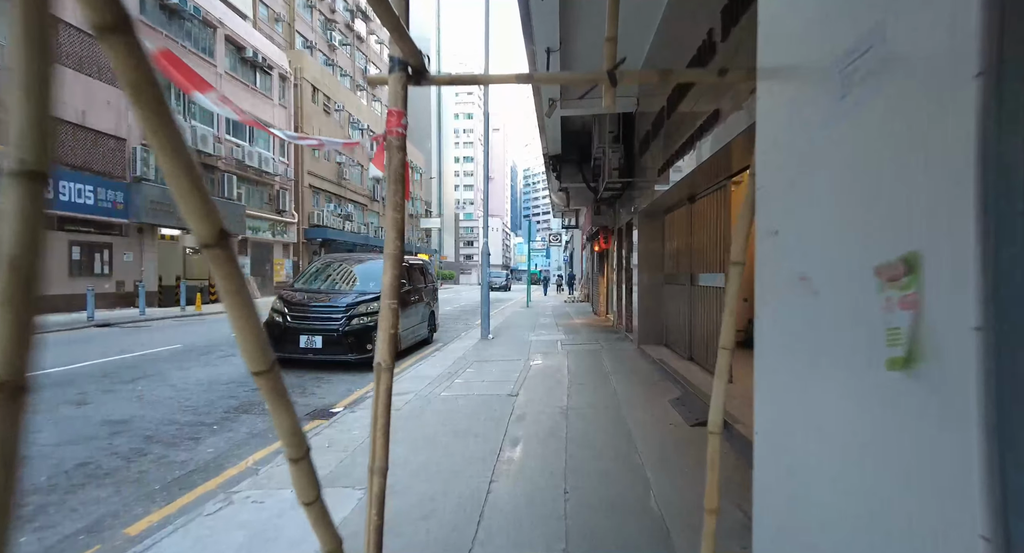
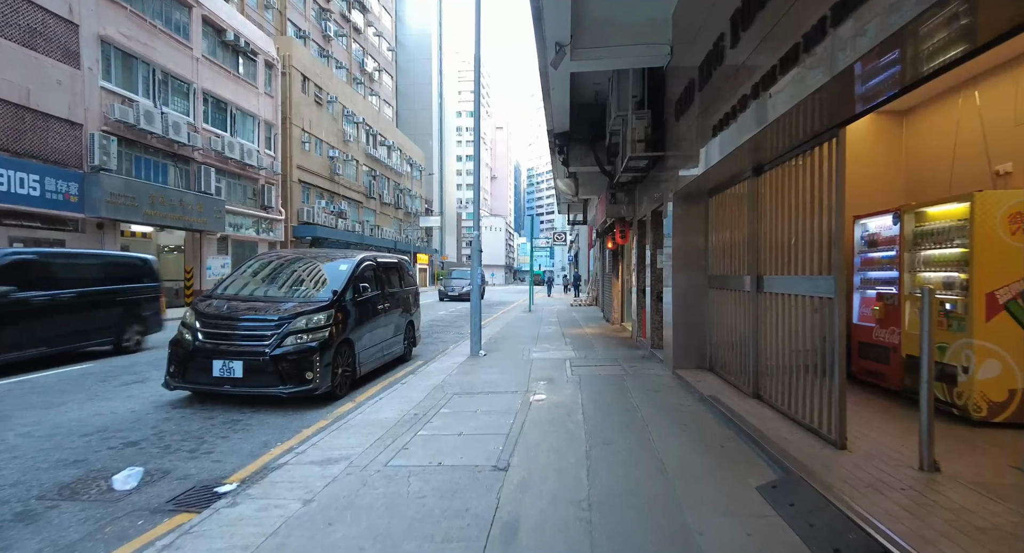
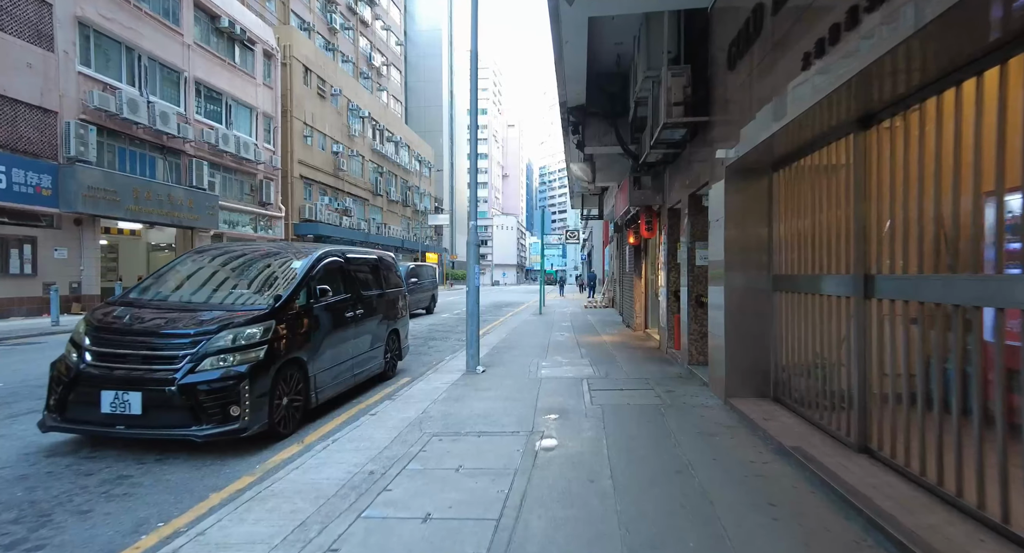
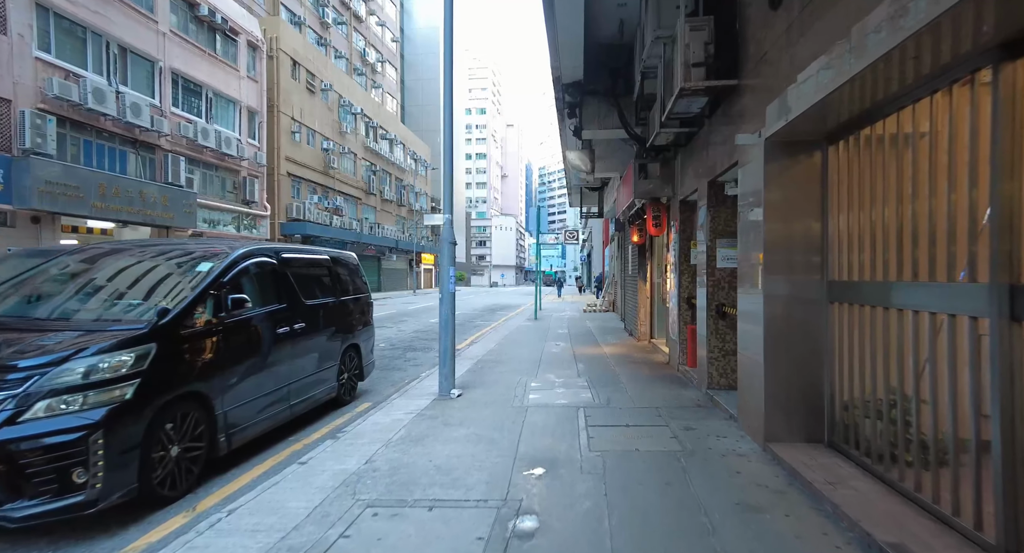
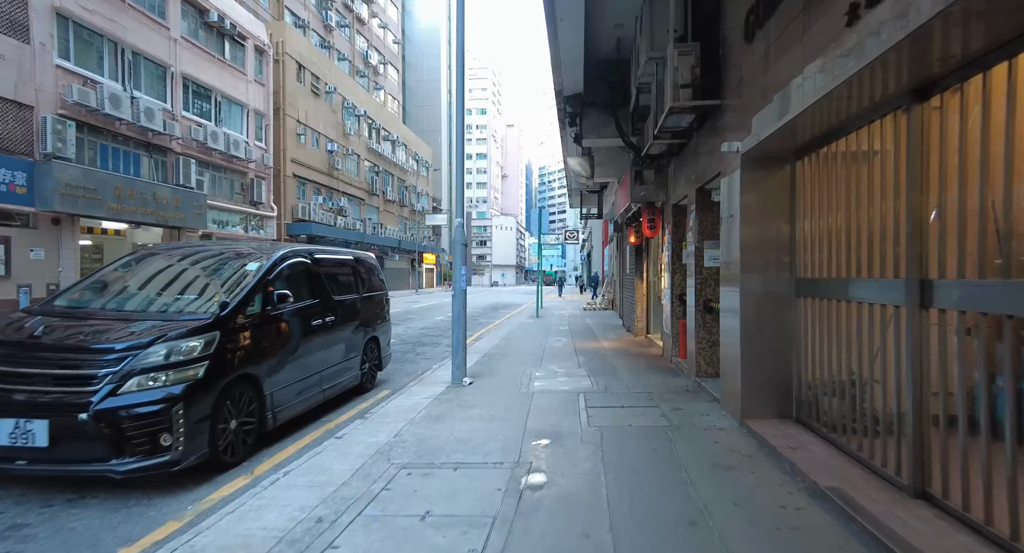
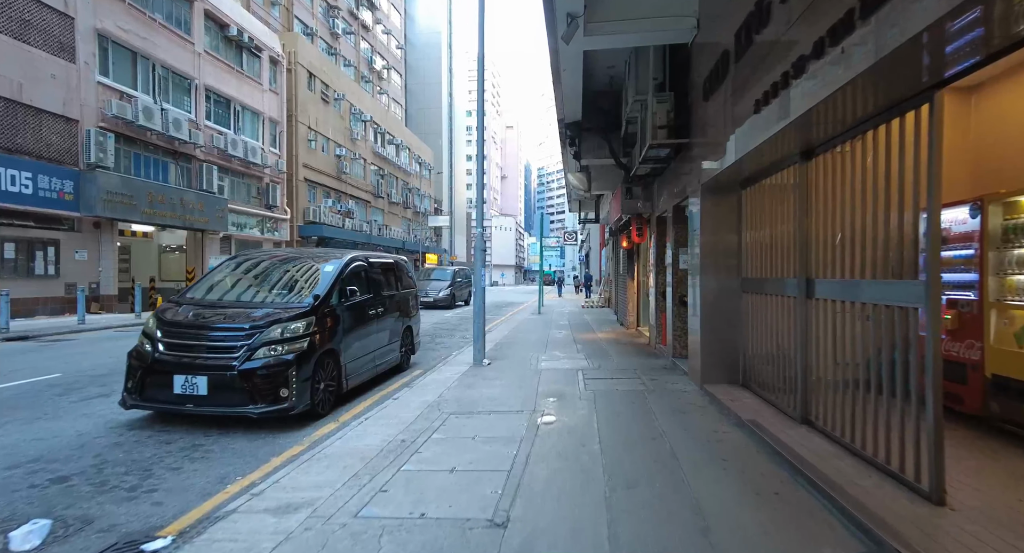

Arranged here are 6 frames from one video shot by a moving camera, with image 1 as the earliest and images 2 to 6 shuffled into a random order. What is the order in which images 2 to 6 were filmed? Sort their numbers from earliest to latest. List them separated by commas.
2, 6, 3, 5, 4
